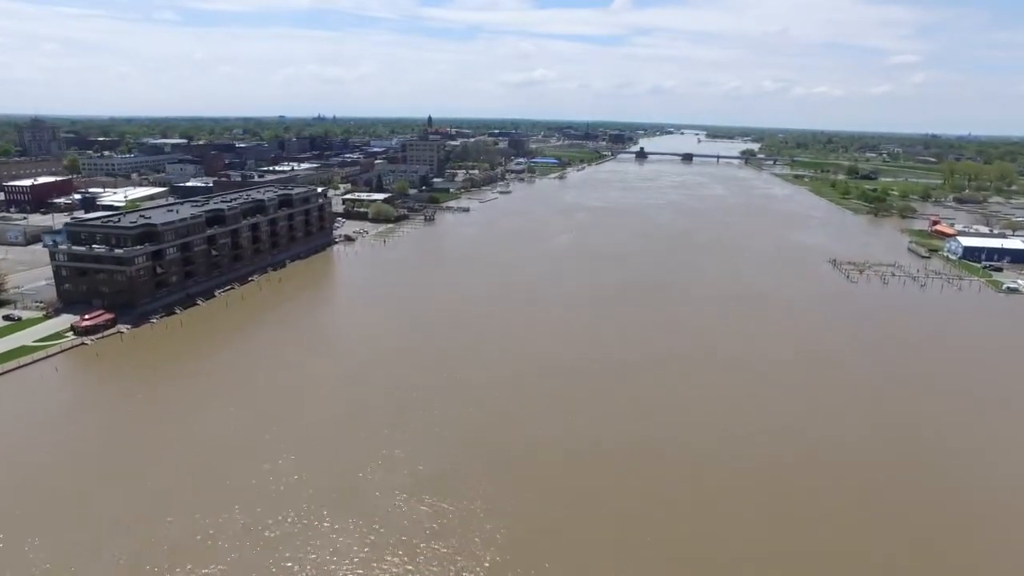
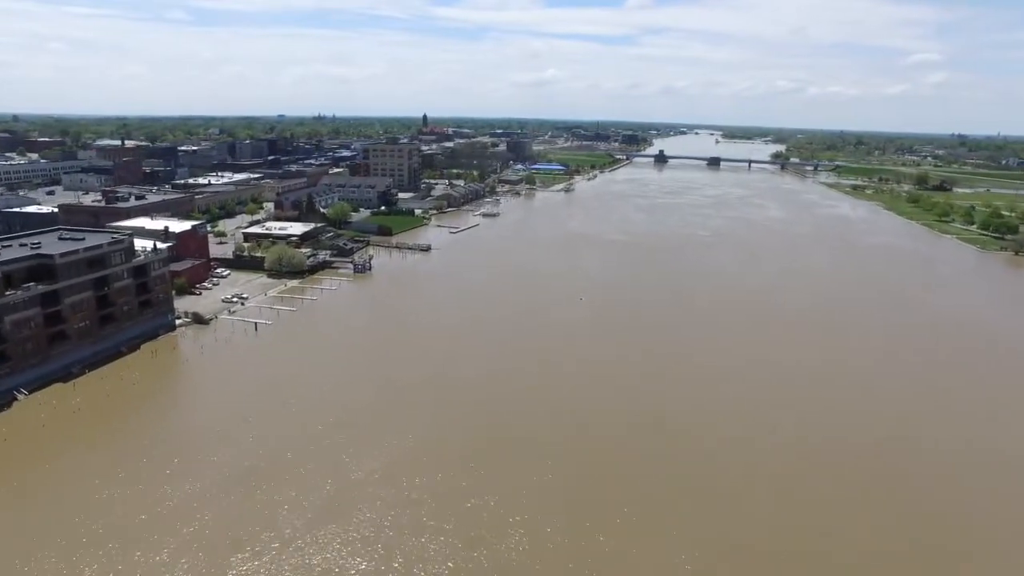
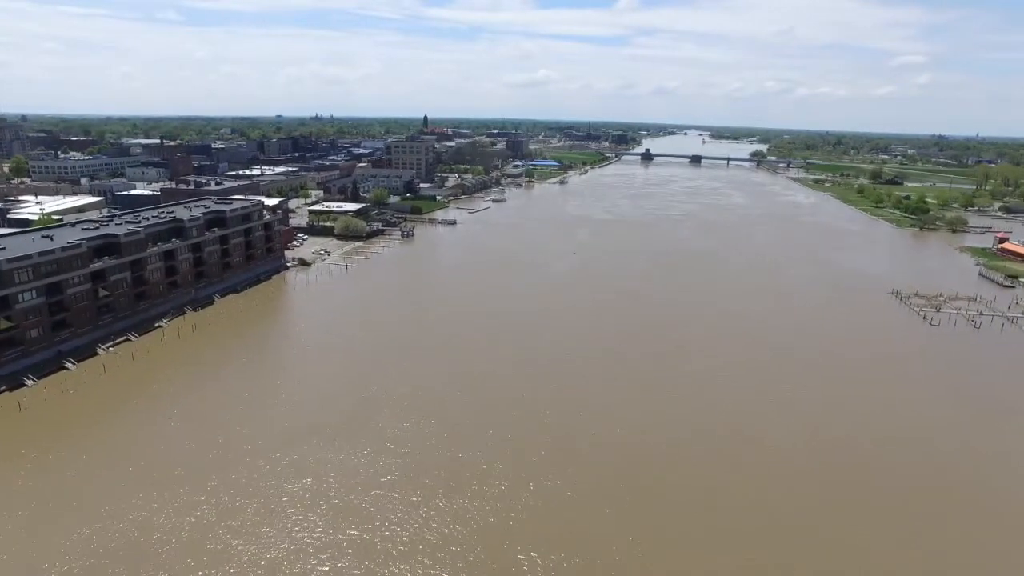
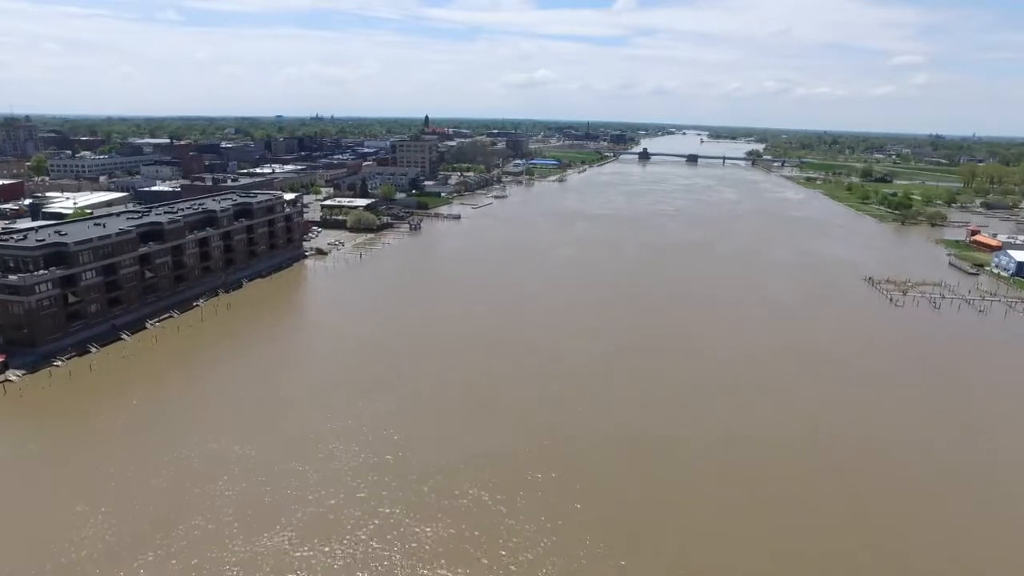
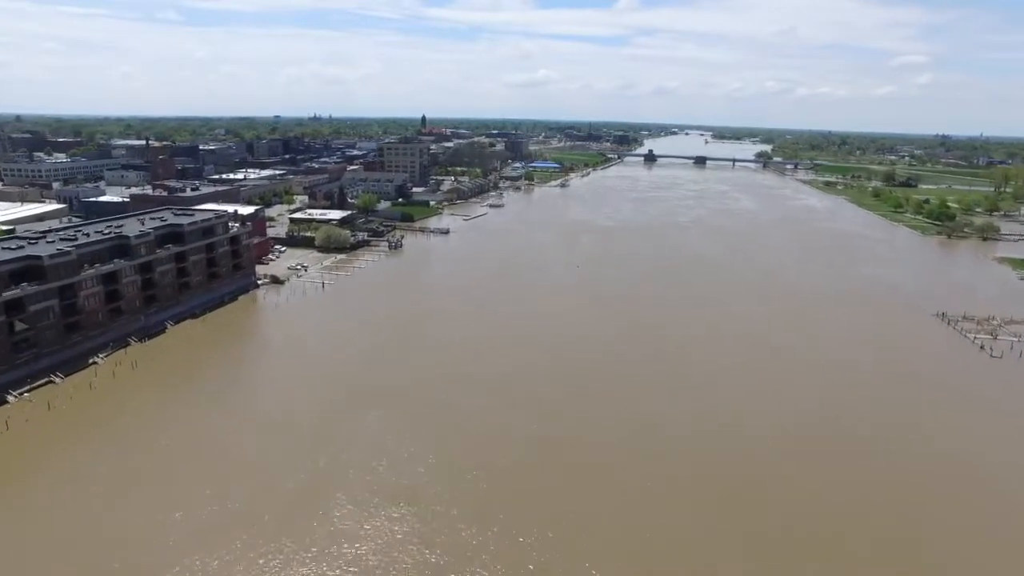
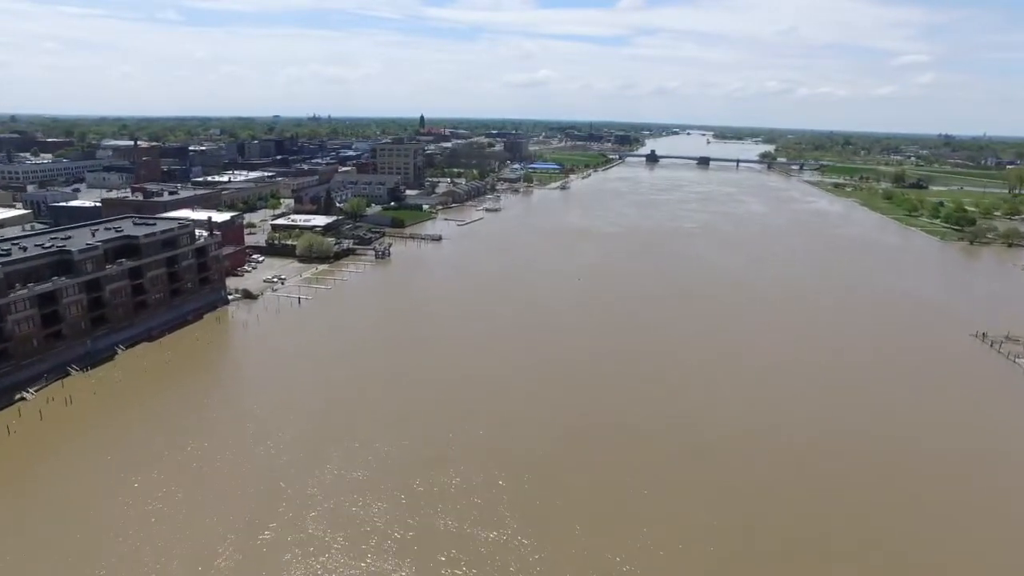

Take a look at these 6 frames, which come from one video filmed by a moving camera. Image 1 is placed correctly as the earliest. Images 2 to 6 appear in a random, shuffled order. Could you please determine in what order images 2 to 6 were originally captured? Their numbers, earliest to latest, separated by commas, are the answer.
4, 3, 5, 6, 2
